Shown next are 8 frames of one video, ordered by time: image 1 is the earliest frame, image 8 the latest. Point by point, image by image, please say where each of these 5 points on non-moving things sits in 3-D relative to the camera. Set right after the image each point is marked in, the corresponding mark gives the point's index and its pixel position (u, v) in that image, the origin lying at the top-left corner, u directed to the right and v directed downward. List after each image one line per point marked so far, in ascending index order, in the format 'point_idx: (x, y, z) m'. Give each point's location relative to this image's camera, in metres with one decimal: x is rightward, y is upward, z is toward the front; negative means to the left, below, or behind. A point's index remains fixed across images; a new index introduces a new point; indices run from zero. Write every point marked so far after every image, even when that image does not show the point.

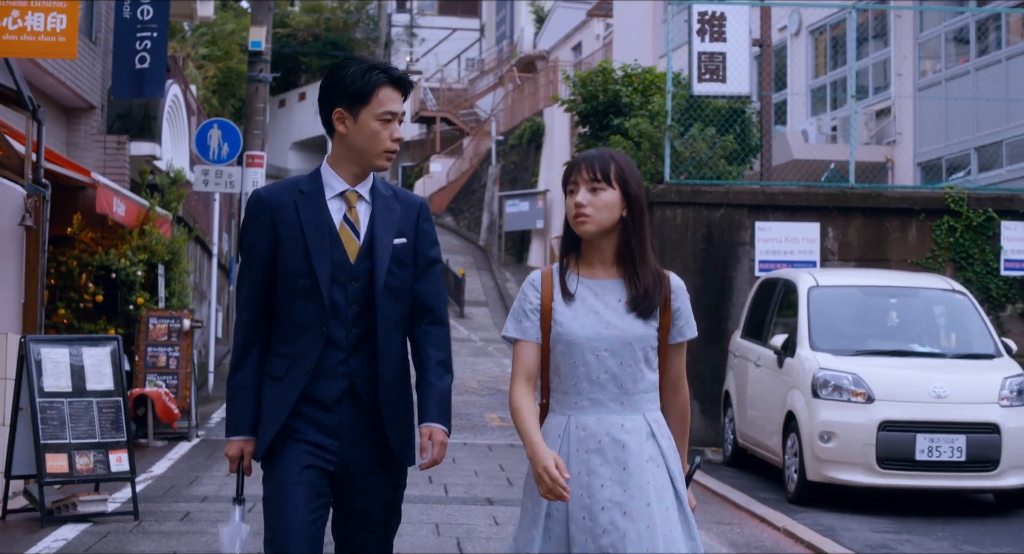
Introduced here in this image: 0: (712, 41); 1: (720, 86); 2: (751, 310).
0: (+1.5, +1.8, +13.1) m
1: (+1.6, +1.5, +13.0) m
2: (+1.5, -0.2, +11.0) m
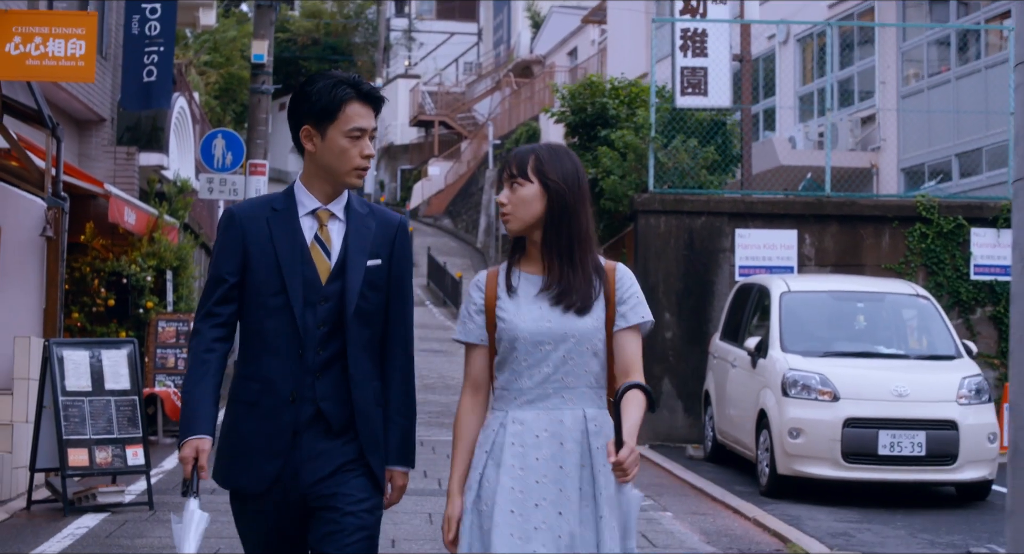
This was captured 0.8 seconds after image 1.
0: (+1.5, +1.8, +13.7) m
1: (+1.5, +1.4, +13.6) m
2: (+1.5, -0.3, +11.6) m
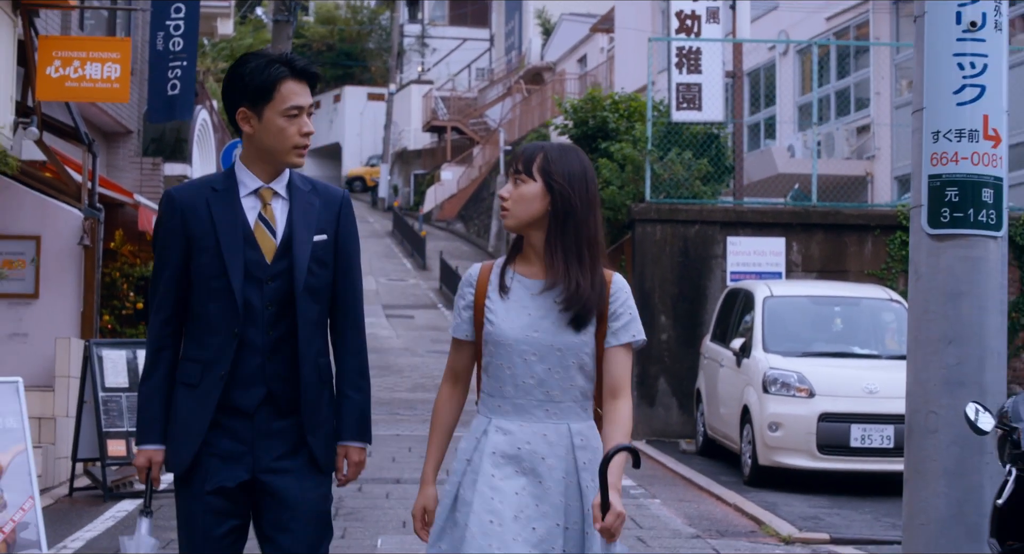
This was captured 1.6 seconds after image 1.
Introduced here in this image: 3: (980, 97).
0: (+1.5, +1.7, +14.5) m
1: (+1.6, +1.4, +14.4) m
2: (+1.5, -0.3, +12.4) m
3: (+1.2, +0.5, +4.4) m
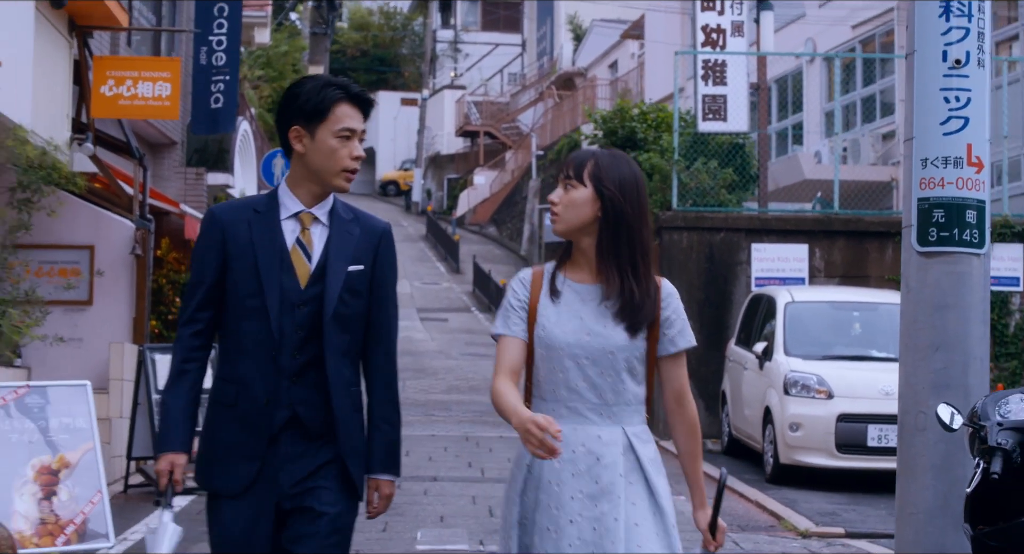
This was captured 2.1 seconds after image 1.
0: (+1.8, +1.7, +15.0) m
1: (+1.8, +1.3, +14.9) m
2: (+1.7, -0.3, +12.9) m
3: (+1.3, +0.4, +4.9) m
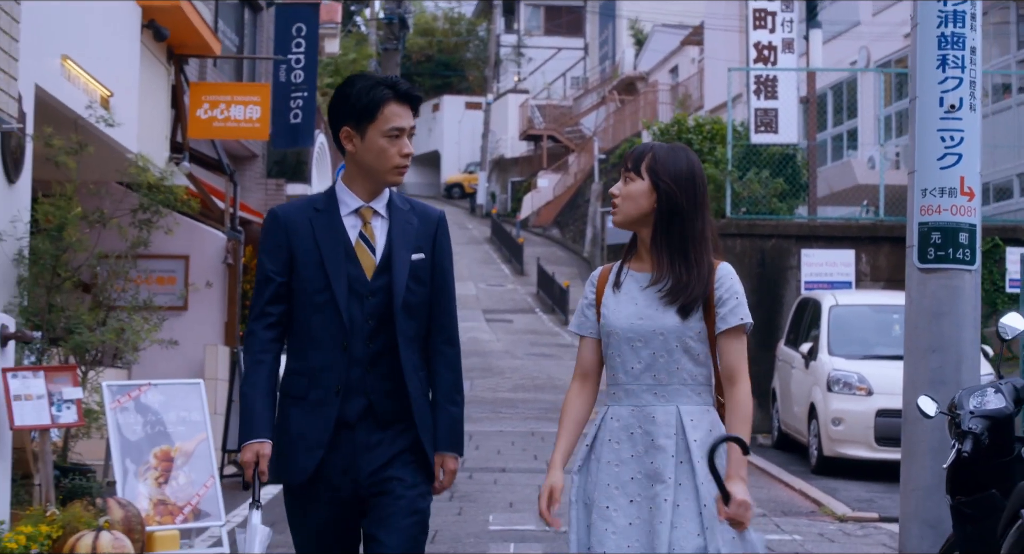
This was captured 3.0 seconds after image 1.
0: (+2.4, +1.7, +15.8) m
1: (+2.4, +1.3, +15.7) m
2: (+2.3, -0.4, +13.7) m
3: (+1.5, +0.4, +5.8) m
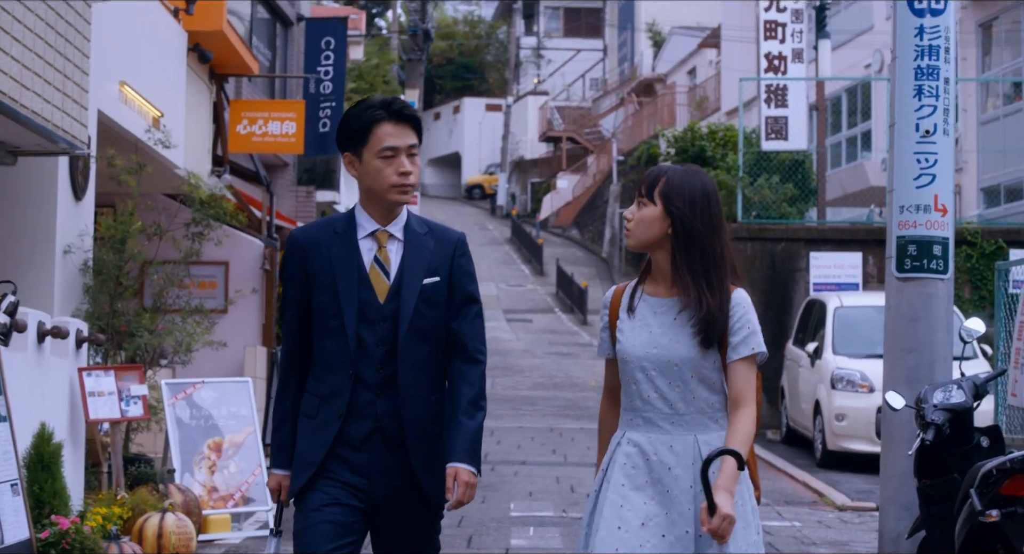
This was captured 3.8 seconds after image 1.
0: (+2.6, +1.6, +16.5) m
1: (+2.6, +1.3, +16.4) m
2: (+2.4, -0.4, +14.4) m
3: (+1.6, +0.4, +6.5) m
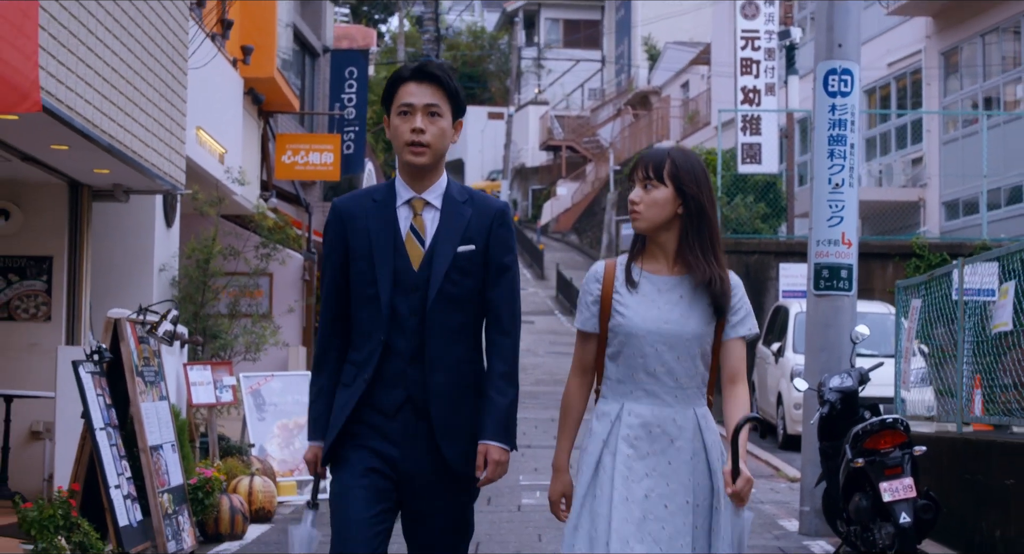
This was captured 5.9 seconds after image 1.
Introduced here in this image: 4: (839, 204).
0: (+2.6, +1.6, +18.6) m
1: (+2.7, +1.2, +18.4) m
2: (+2.5, -0.5, +16.5) m
3: (+1.6, +0.3, +8.5) m
4: (+1.6, +0.4, +8.6) m
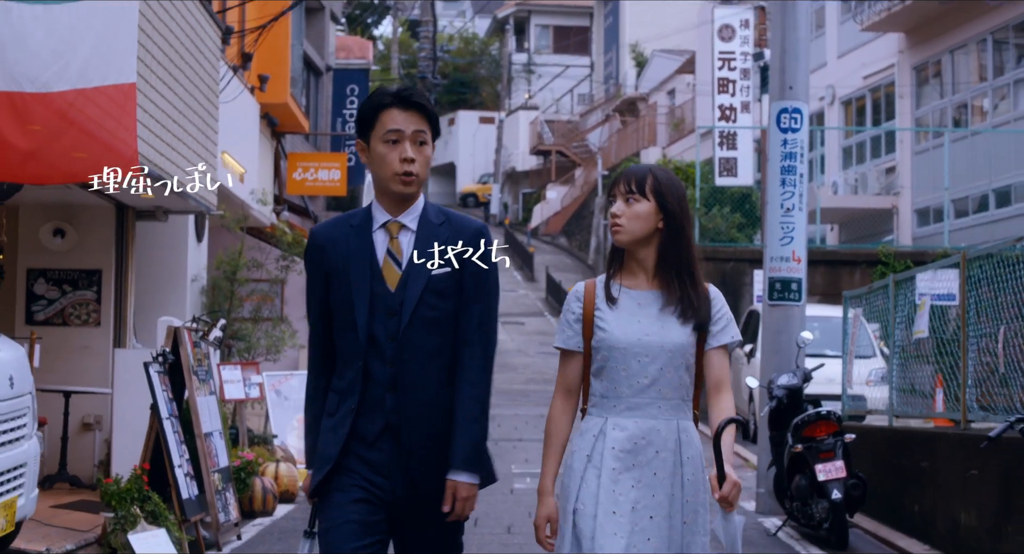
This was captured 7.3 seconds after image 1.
0: (+2.5, +1.5, +19.9) m
1: (+2.6, +1.1, +19.8) m
2: (+2.4, -0.5, +17.8) m
3: (+1.6, +0.2, +9.8) m
4: (+1.6, +0.3, +9.9) m
